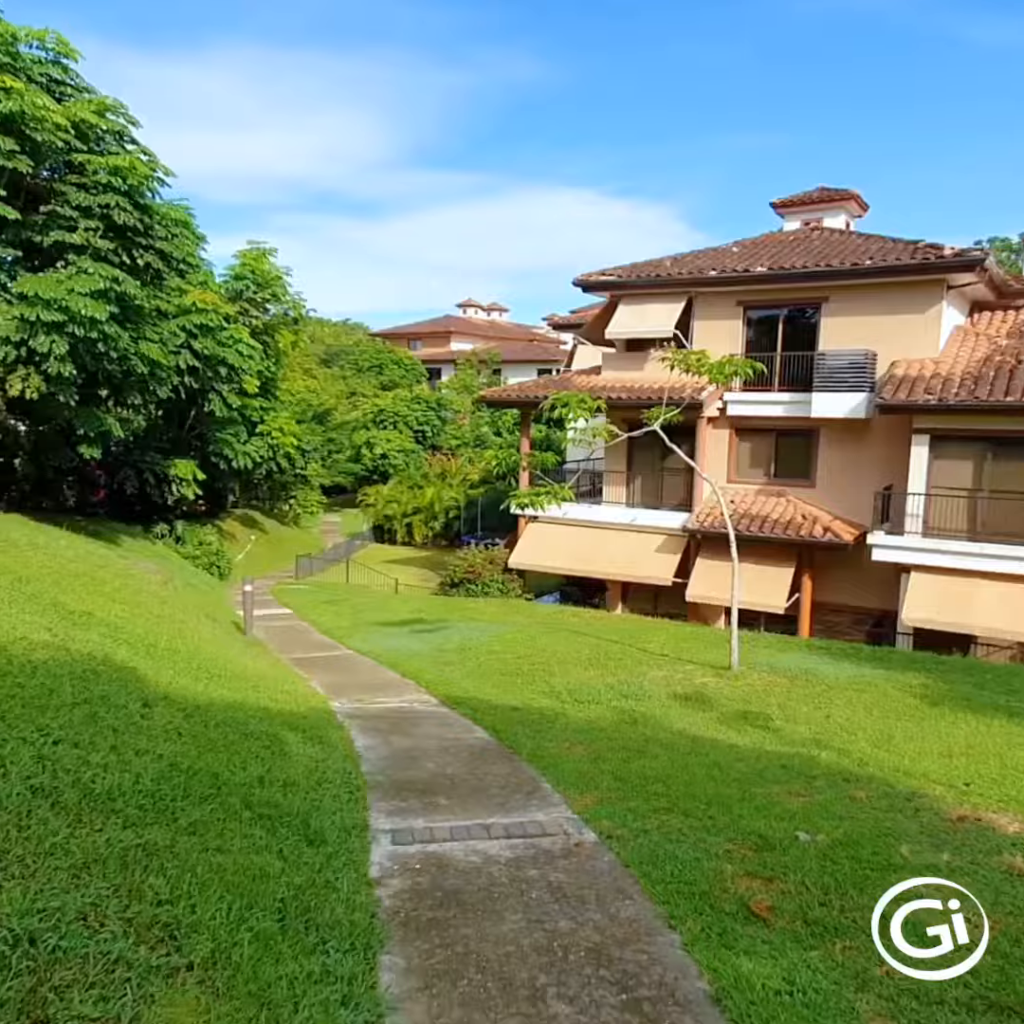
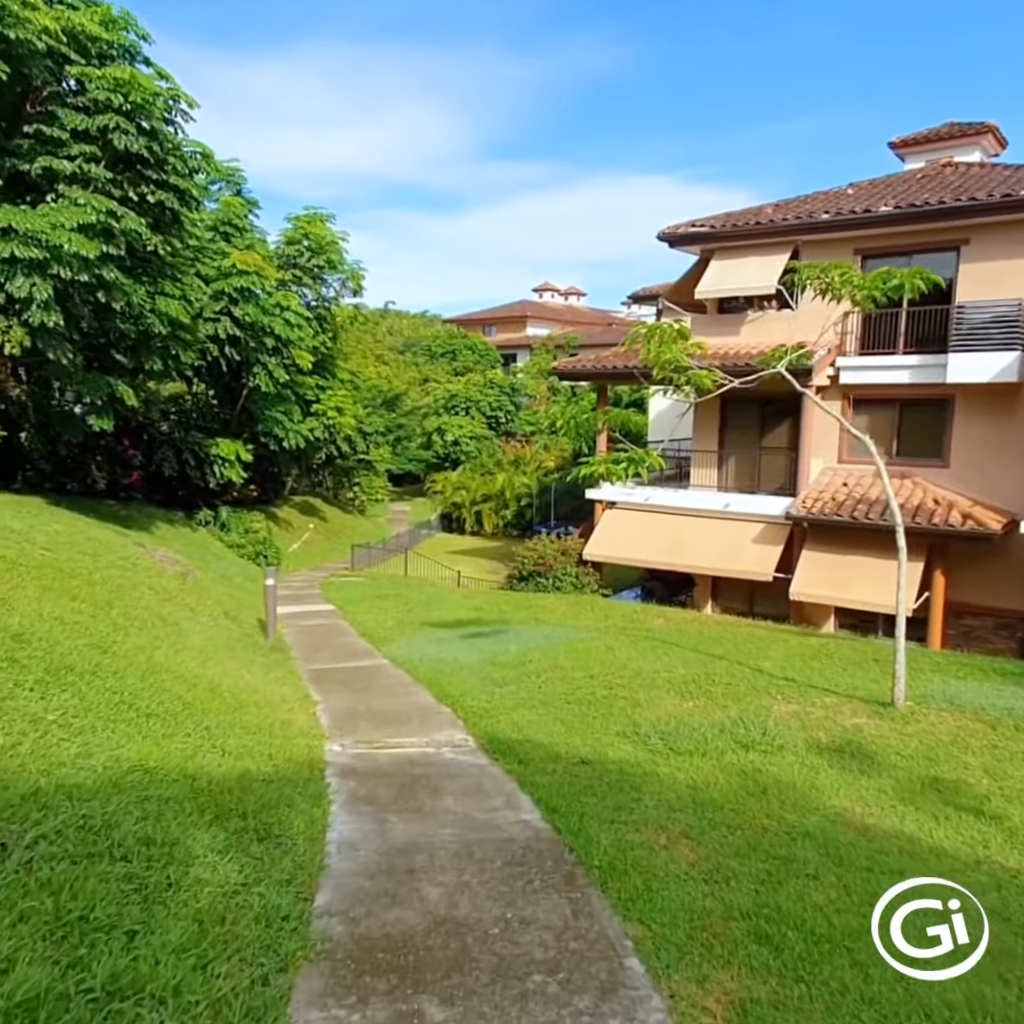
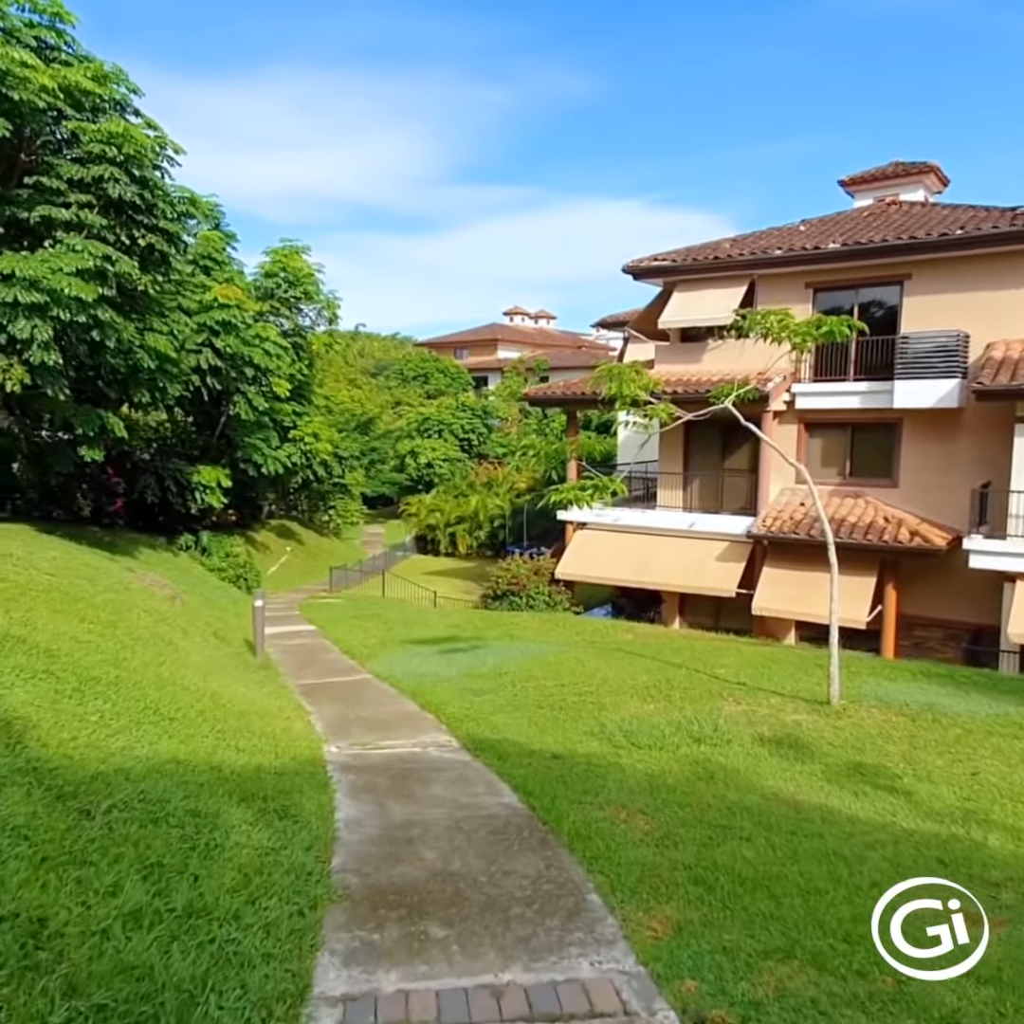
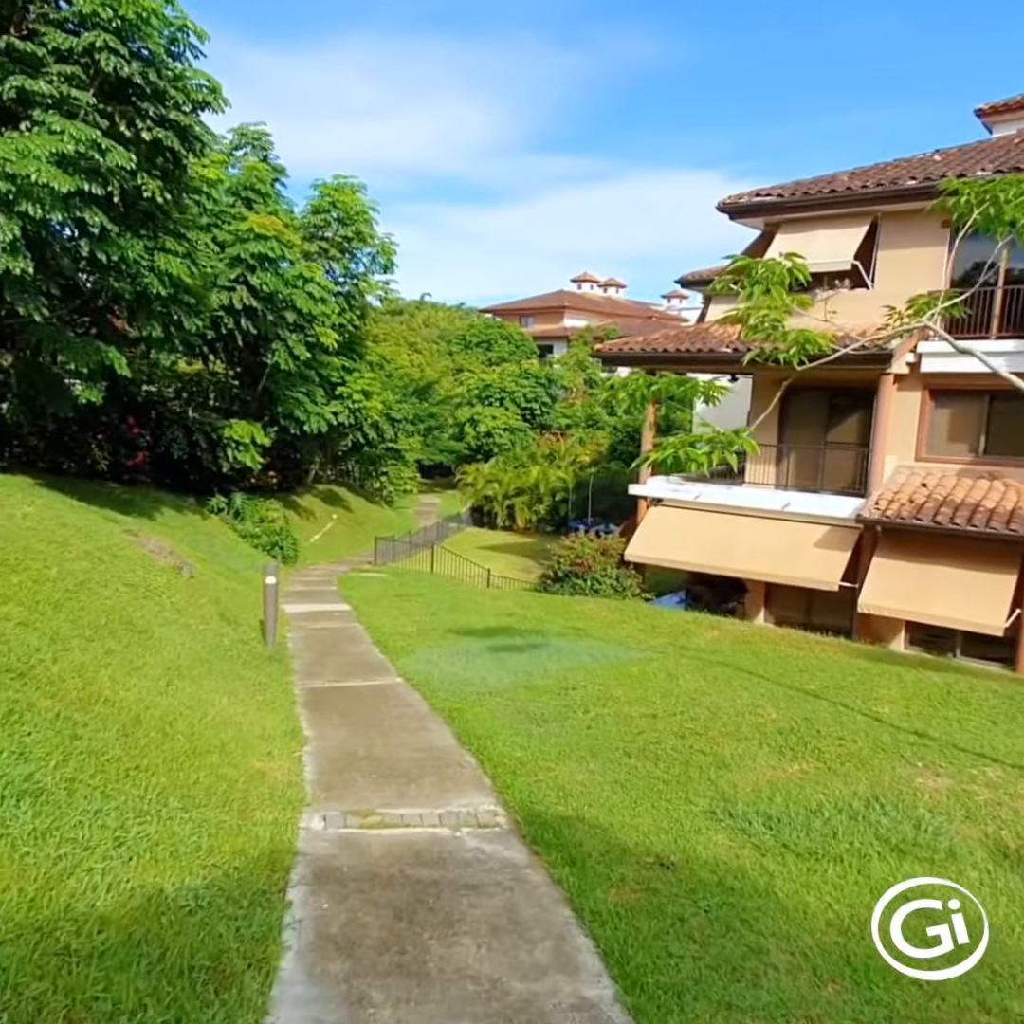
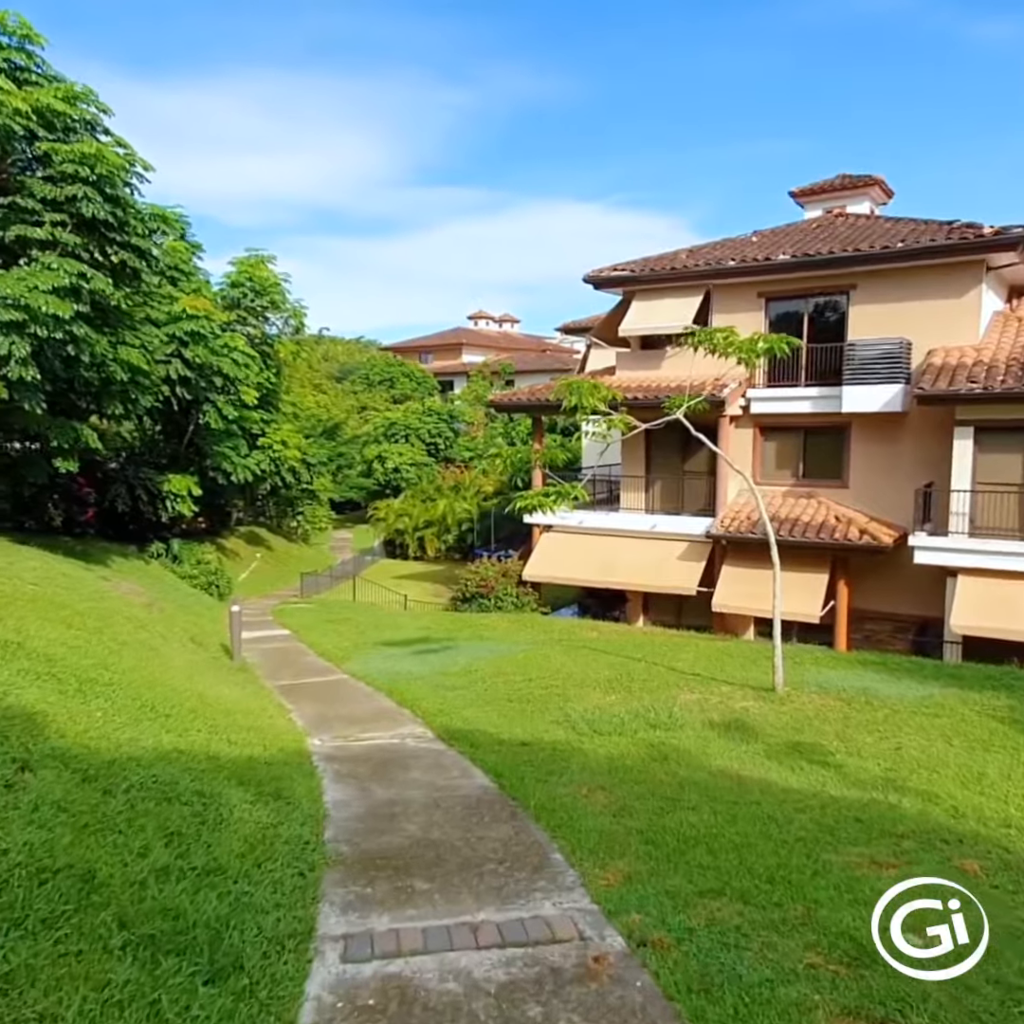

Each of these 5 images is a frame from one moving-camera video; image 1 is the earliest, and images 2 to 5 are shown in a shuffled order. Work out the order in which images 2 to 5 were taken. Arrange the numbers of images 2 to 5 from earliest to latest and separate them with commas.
5, 3, 2, 4
